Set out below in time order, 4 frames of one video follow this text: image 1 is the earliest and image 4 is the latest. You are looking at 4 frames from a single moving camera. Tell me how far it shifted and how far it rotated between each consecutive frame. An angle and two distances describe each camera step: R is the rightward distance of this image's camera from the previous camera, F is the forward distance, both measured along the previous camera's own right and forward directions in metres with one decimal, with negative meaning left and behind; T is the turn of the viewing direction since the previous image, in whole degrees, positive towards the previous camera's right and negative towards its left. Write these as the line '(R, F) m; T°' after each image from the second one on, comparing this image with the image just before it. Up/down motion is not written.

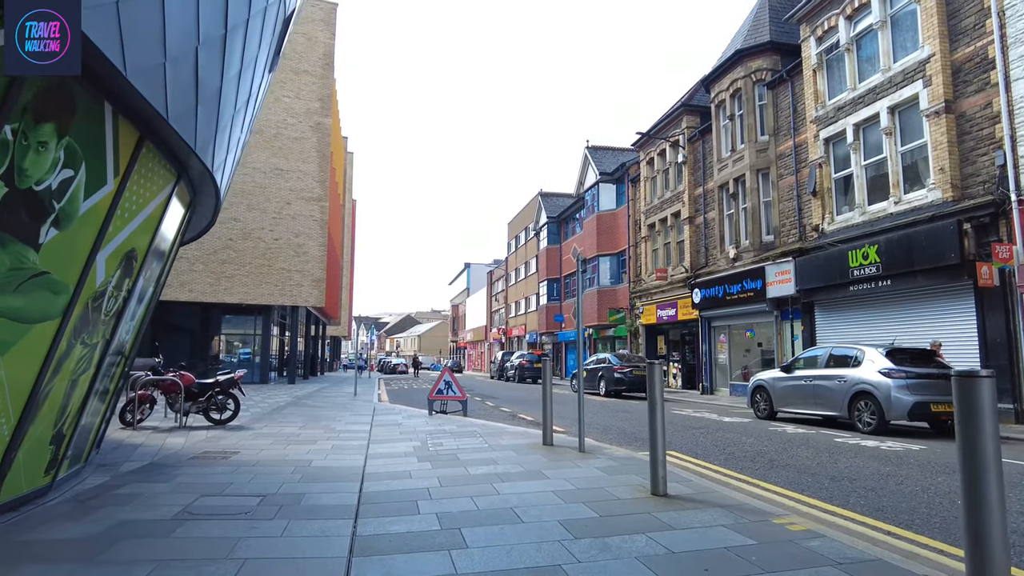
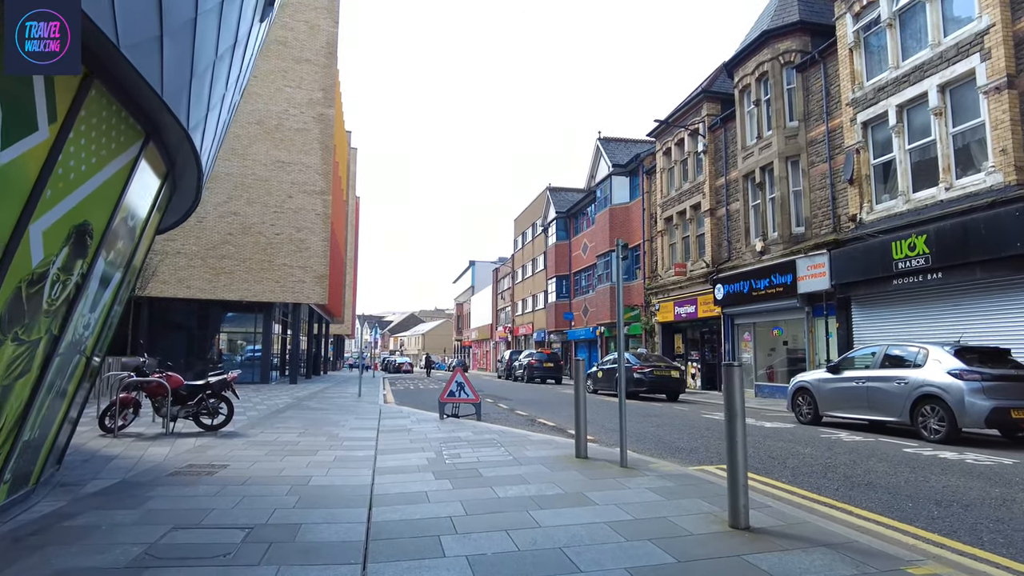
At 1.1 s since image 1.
(-0.3, +1.1) m; 0°
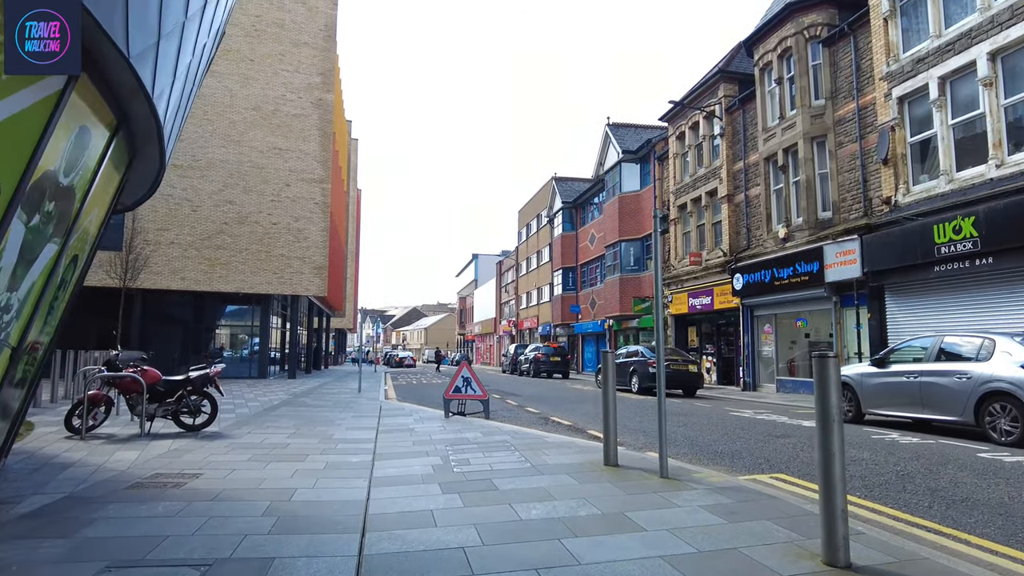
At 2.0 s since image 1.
(-0.2, +1.1) m; 0°
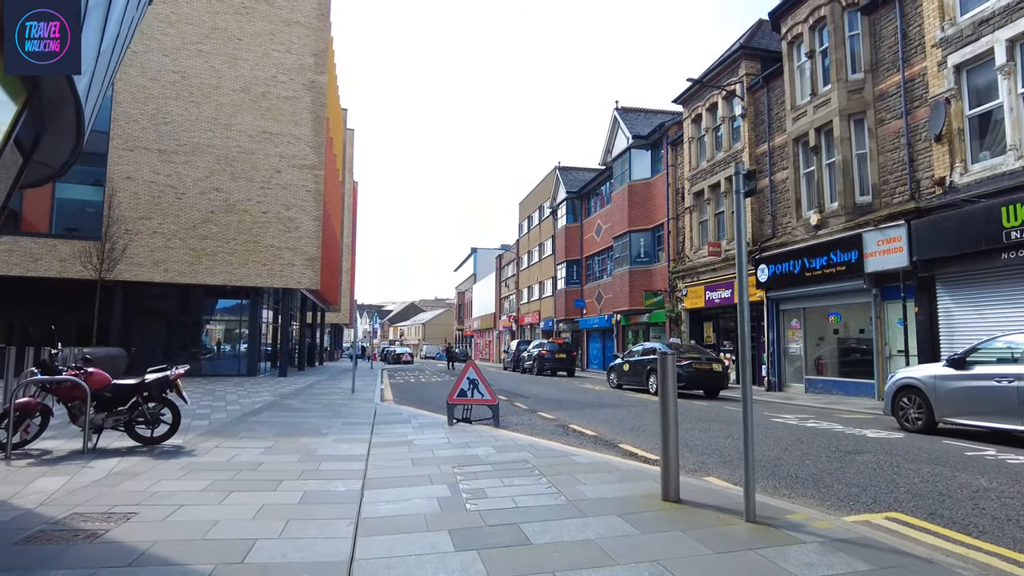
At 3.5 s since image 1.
(-0.3, +1.5) m; 0°
